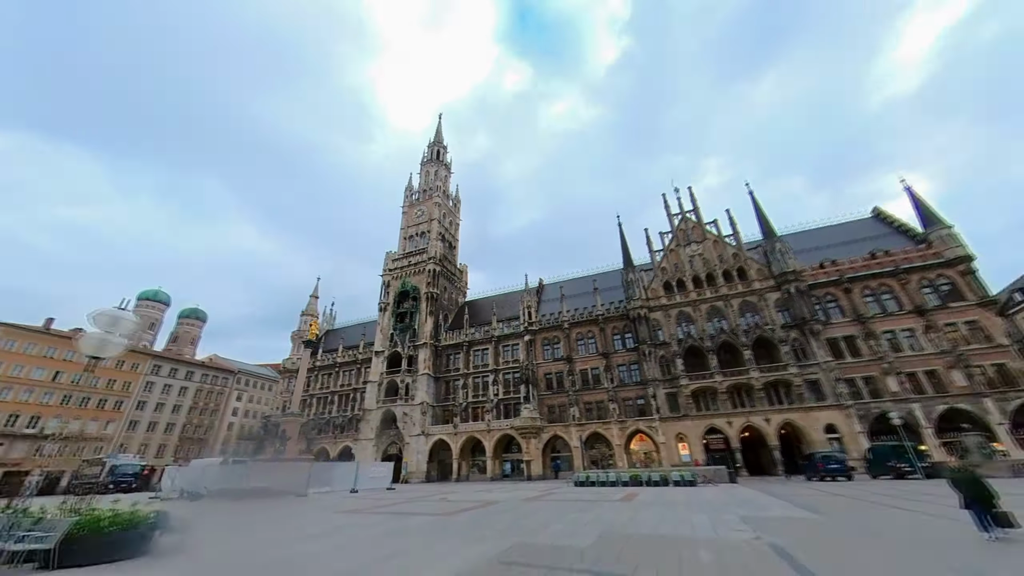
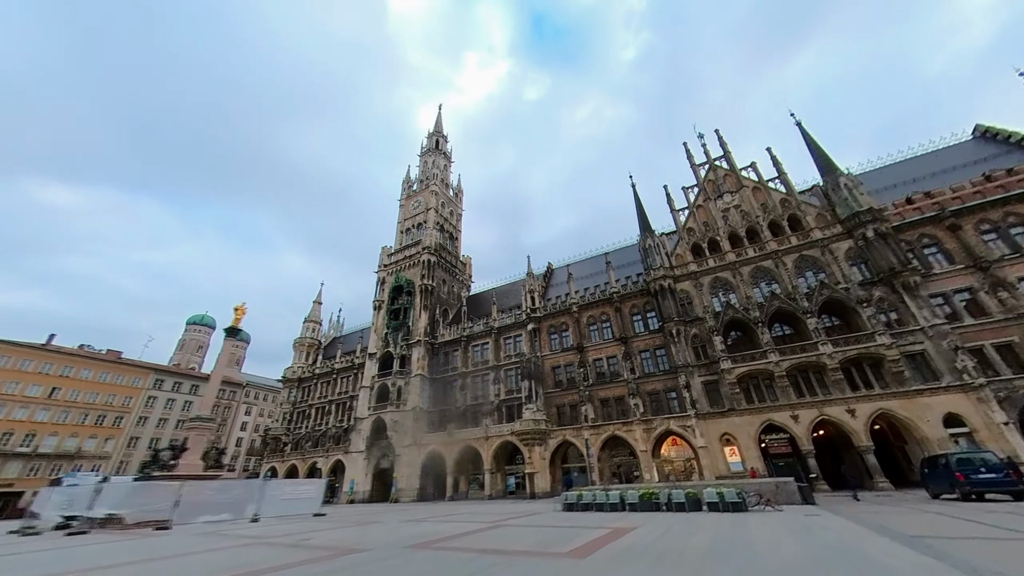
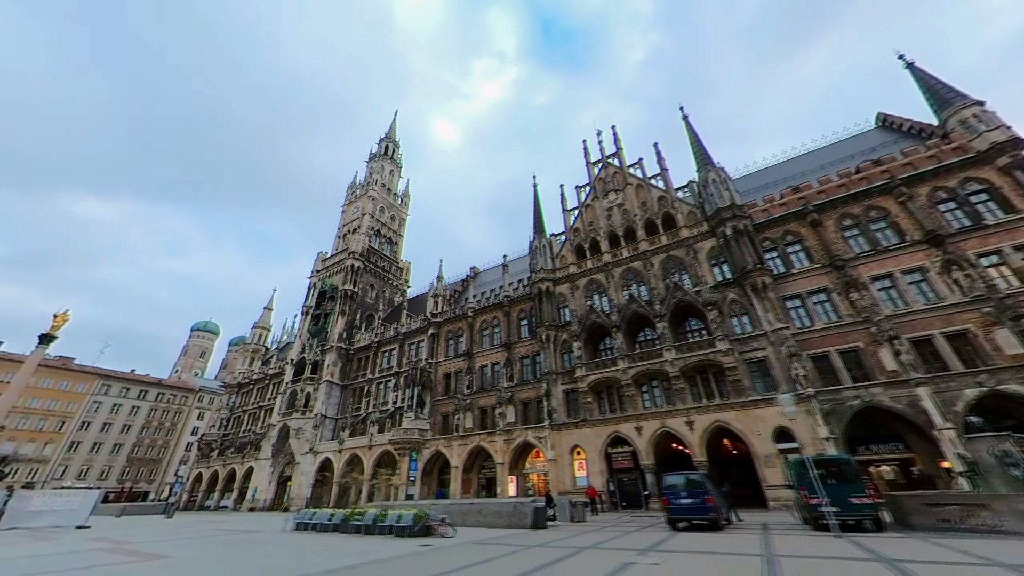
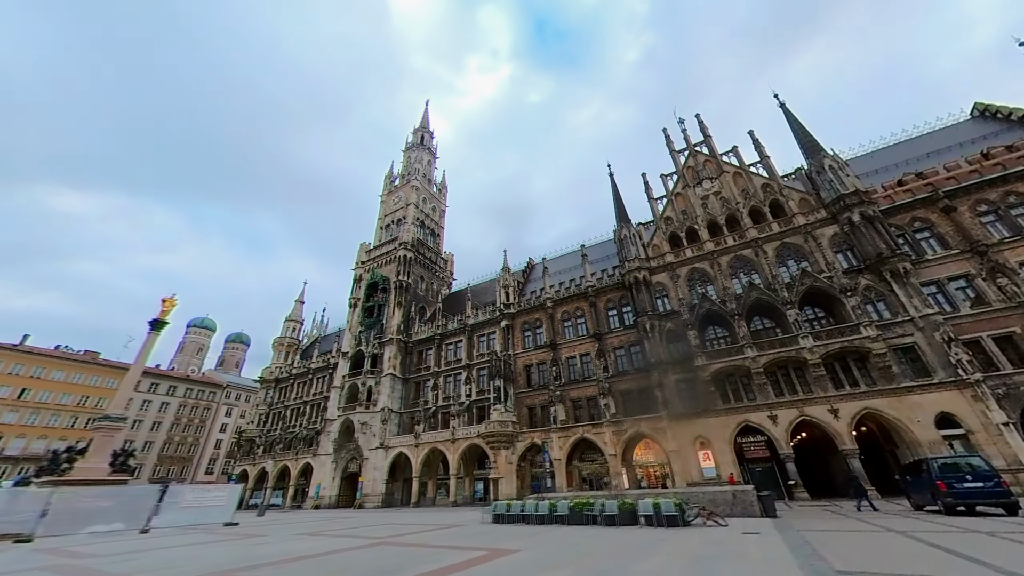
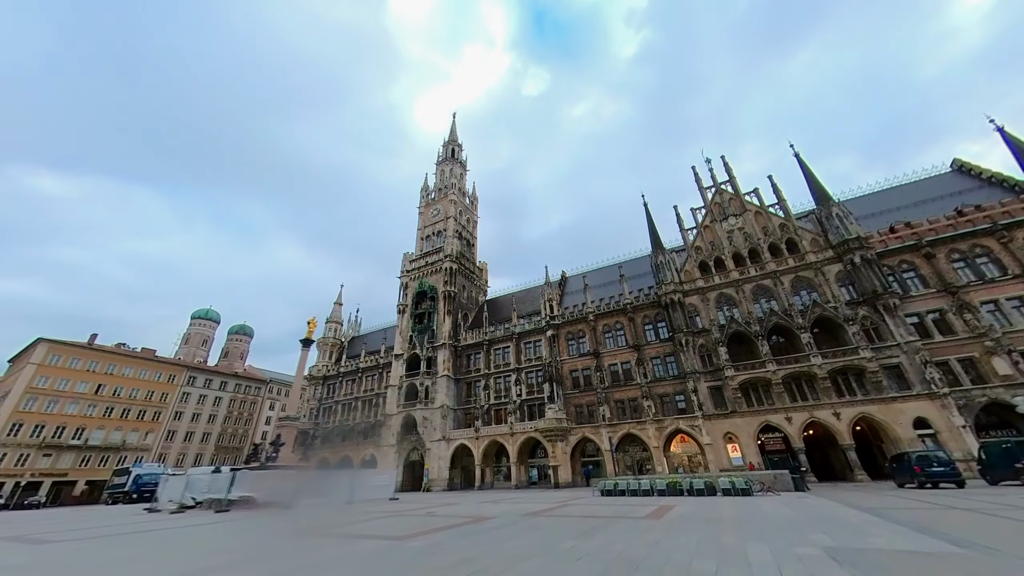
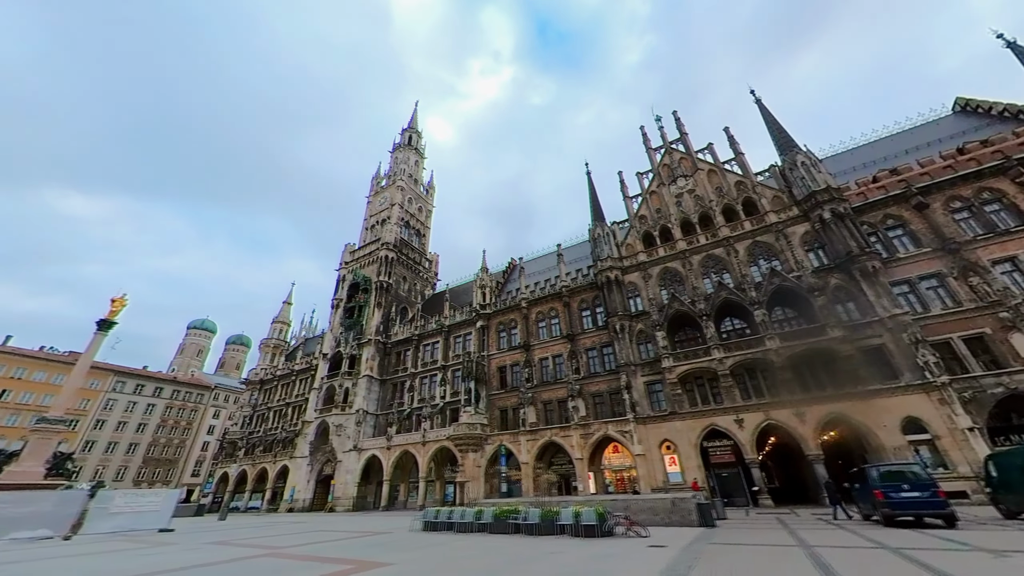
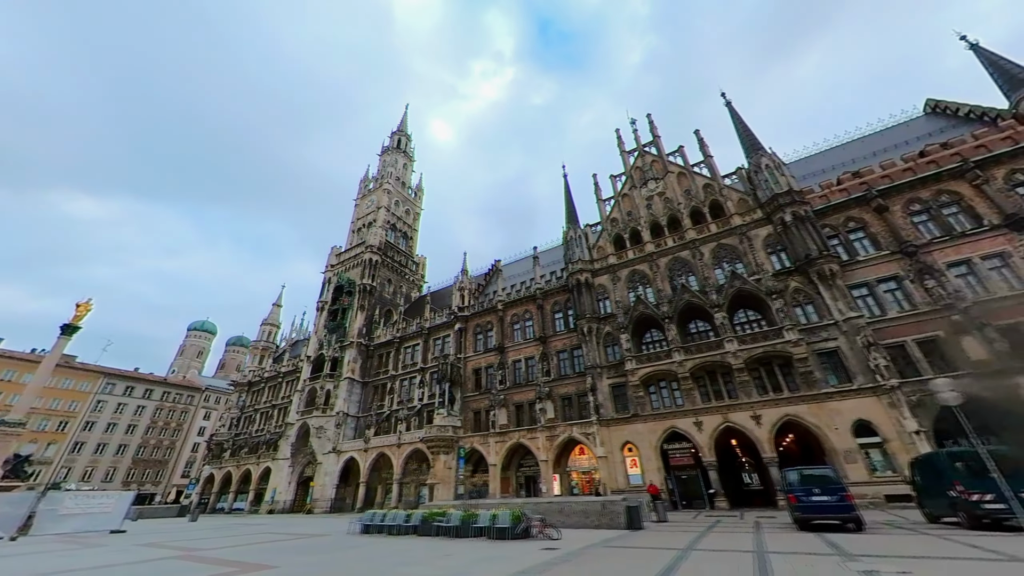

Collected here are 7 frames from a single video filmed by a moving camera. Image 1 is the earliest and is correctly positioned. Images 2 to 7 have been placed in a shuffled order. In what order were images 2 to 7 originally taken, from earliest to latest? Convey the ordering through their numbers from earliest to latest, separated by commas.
5, 2, 4, 6, 7, 3
